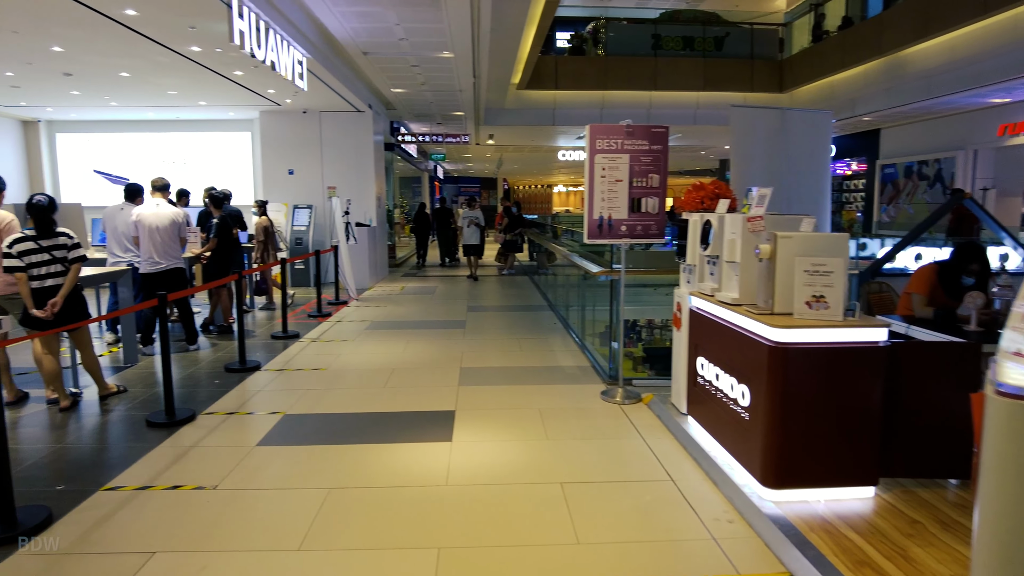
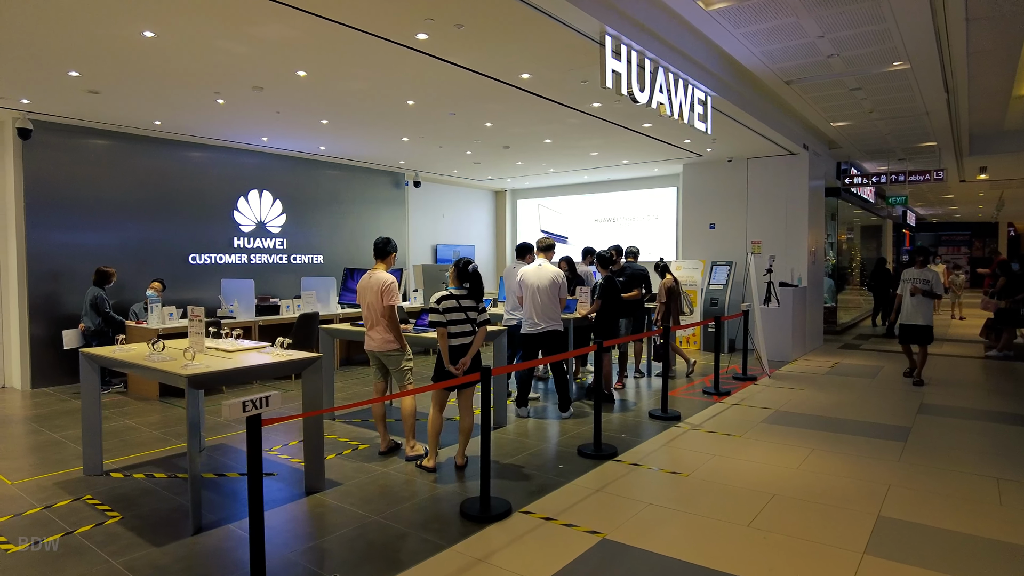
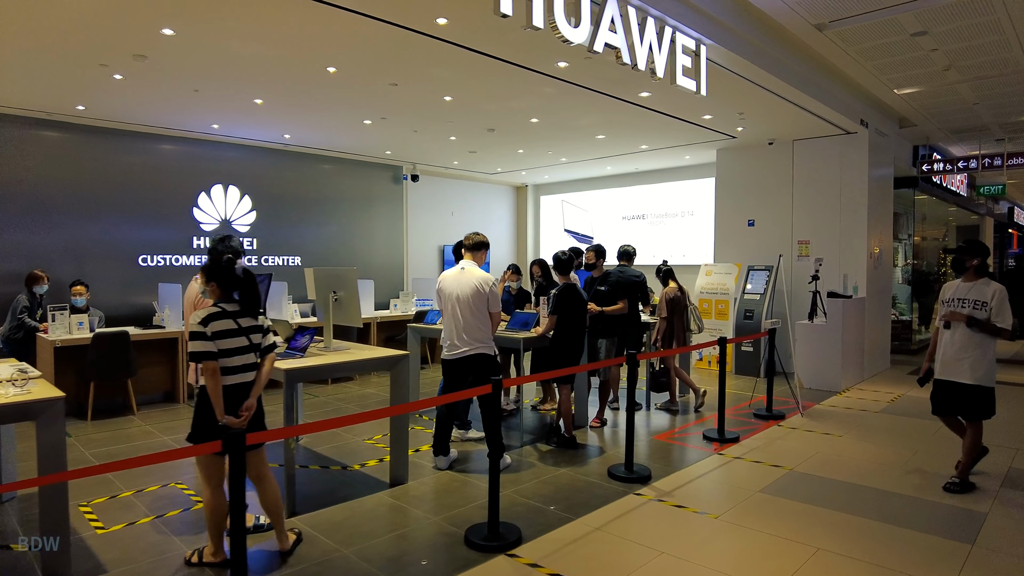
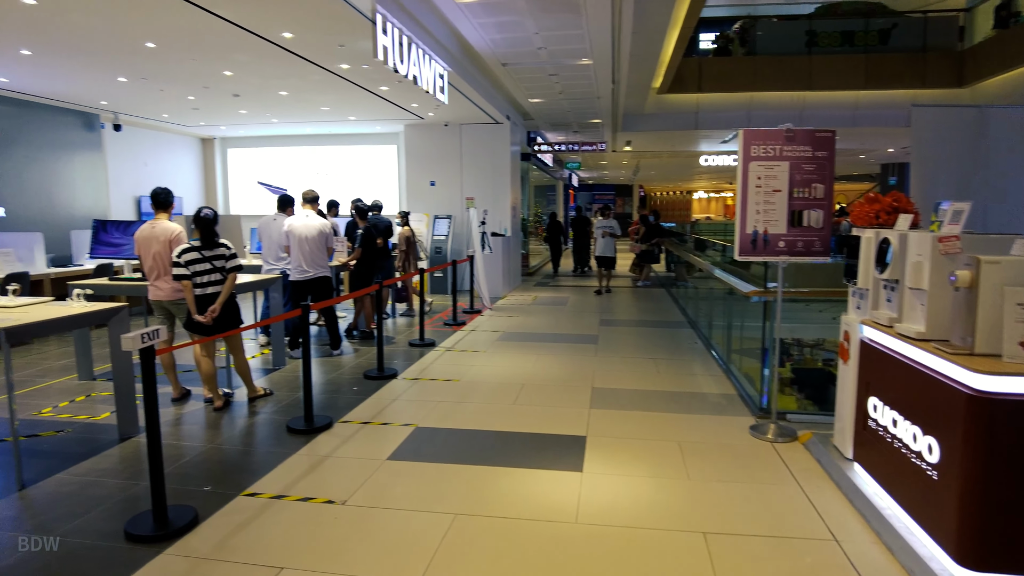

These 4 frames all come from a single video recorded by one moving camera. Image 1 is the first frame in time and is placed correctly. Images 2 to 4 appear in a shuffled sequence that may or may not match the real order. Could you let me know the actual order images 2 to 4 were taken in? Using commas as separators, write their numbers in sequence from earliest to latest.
4, 2, 3
